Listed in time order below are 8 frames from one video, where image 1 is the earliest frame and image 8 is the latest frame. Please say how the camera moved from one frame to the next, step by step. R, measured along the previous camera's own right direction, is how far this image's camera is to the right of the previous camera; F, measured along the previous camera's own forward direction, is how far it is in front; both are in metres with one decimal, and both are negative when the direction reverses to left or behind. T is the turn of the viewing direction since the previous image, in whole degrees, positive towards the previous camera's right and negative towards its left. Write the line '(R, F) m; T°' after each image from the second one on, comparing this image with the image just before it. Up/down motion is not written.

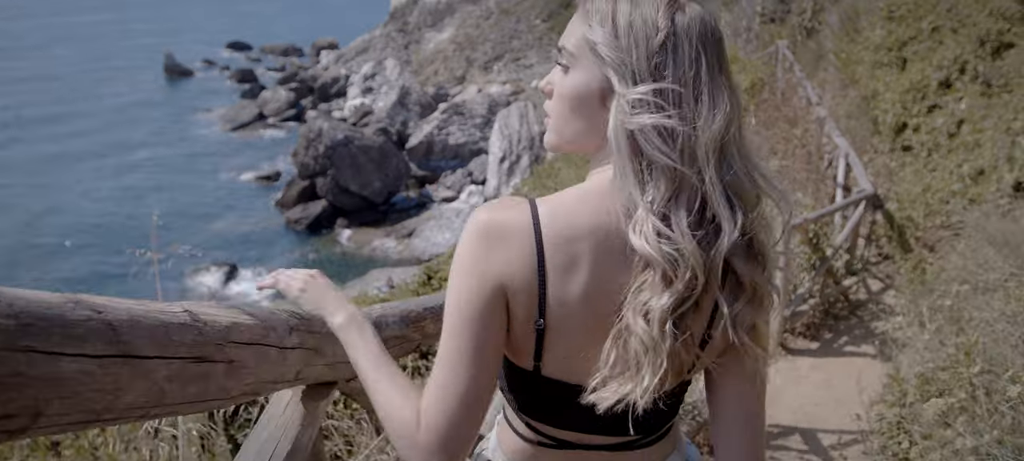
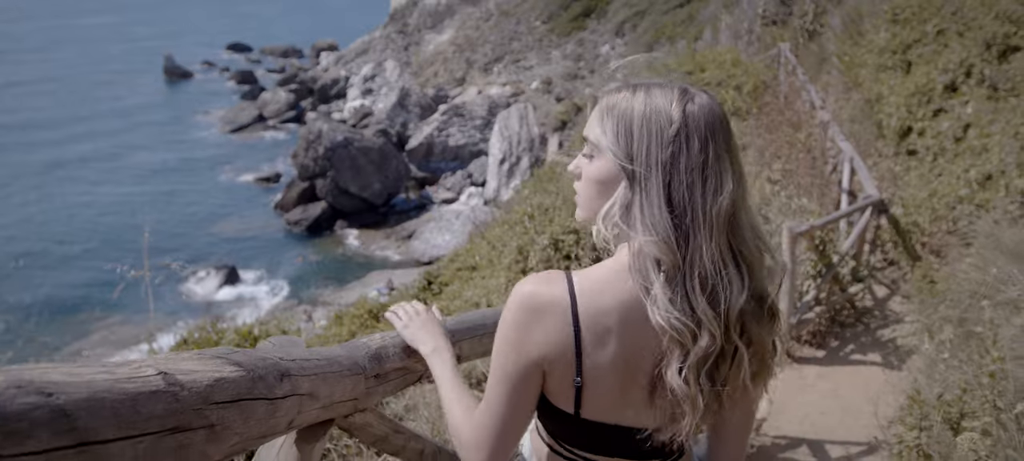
(0.0, +0.1) m; 0°
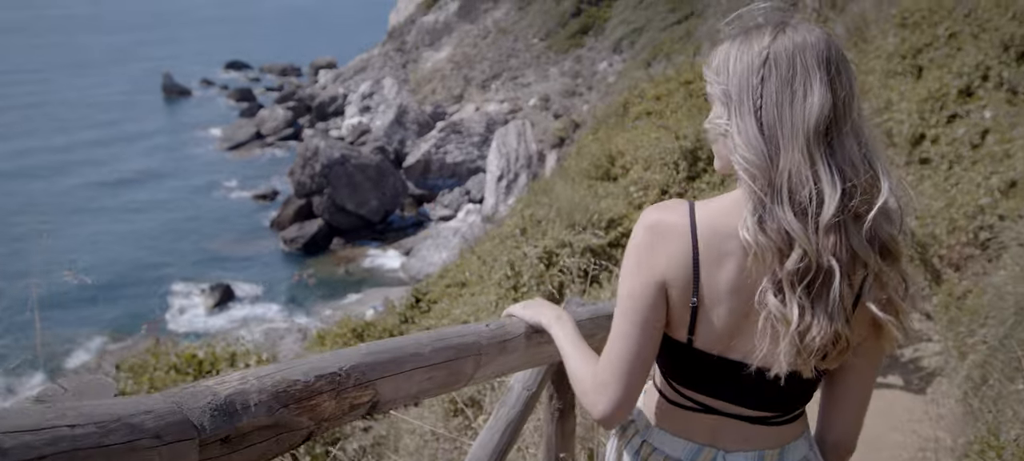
(+0.1, +0.6) m; 0°
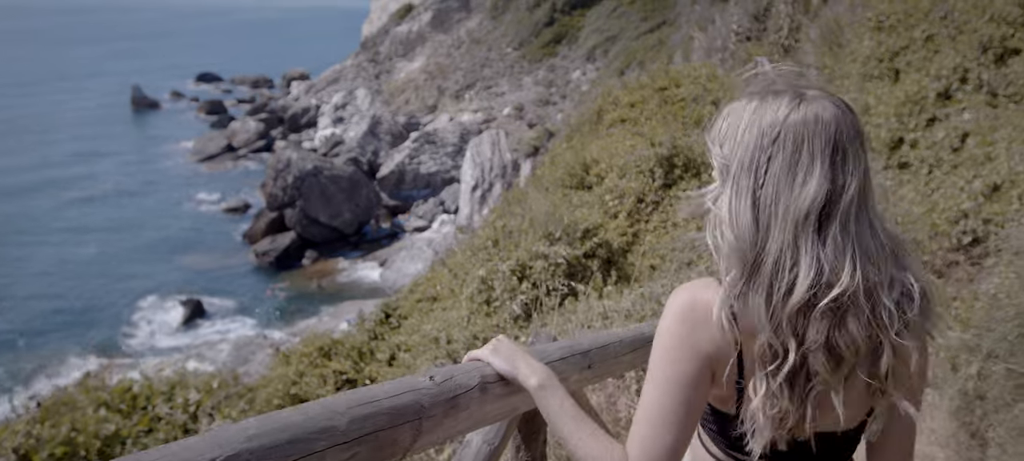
(+0.1, +0.4) m; +2°
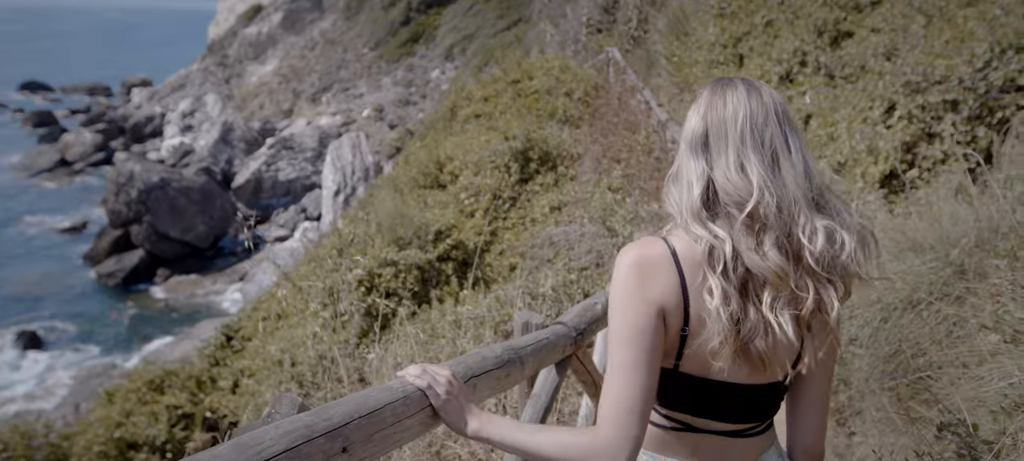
(+0.3, +0.6) m; +10°
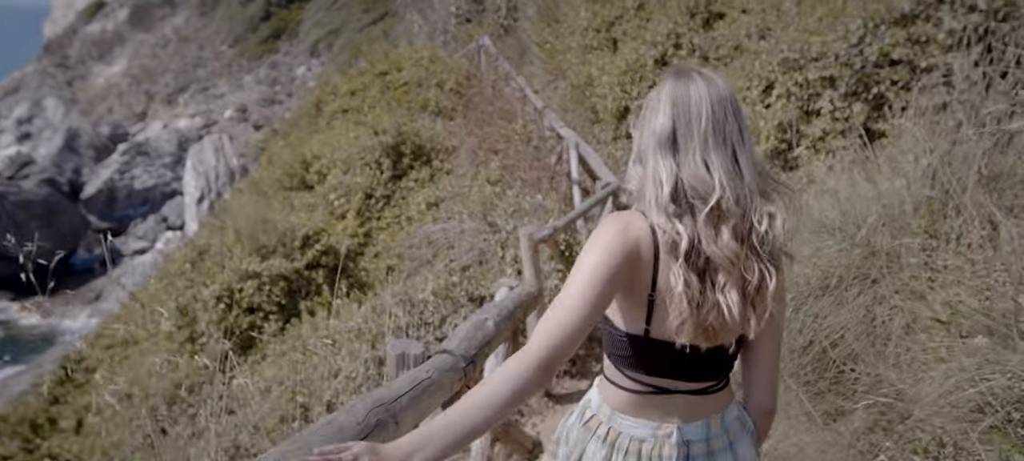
(0.0, +0.6) m; +9°
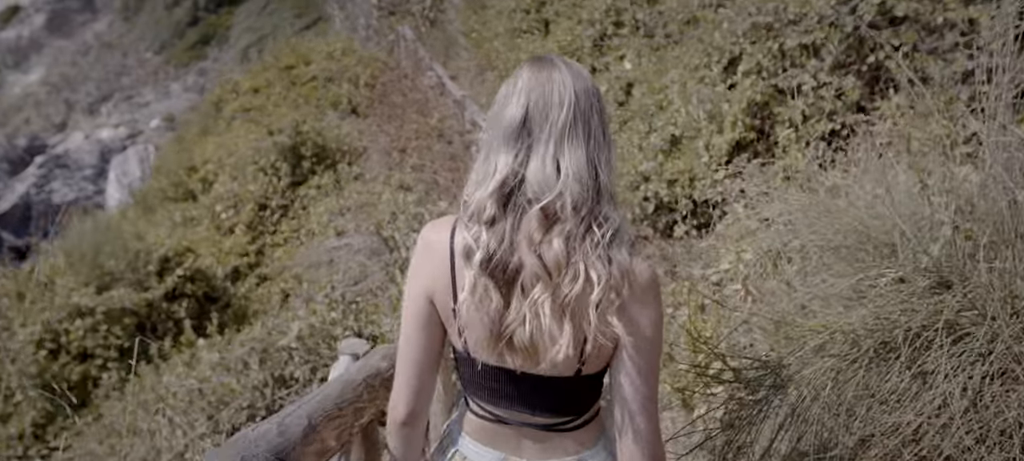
(+0.3, +1.5) m; +4°
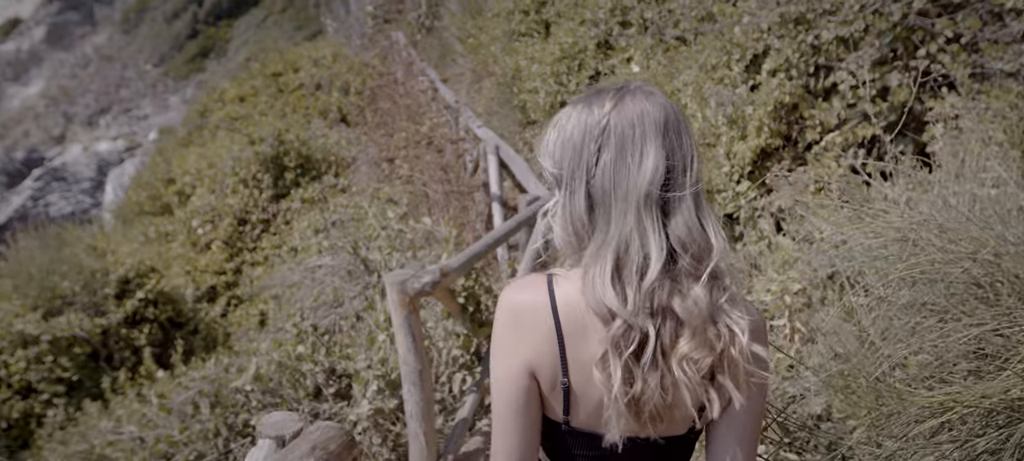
(0.0, +0.7) m; 0°
